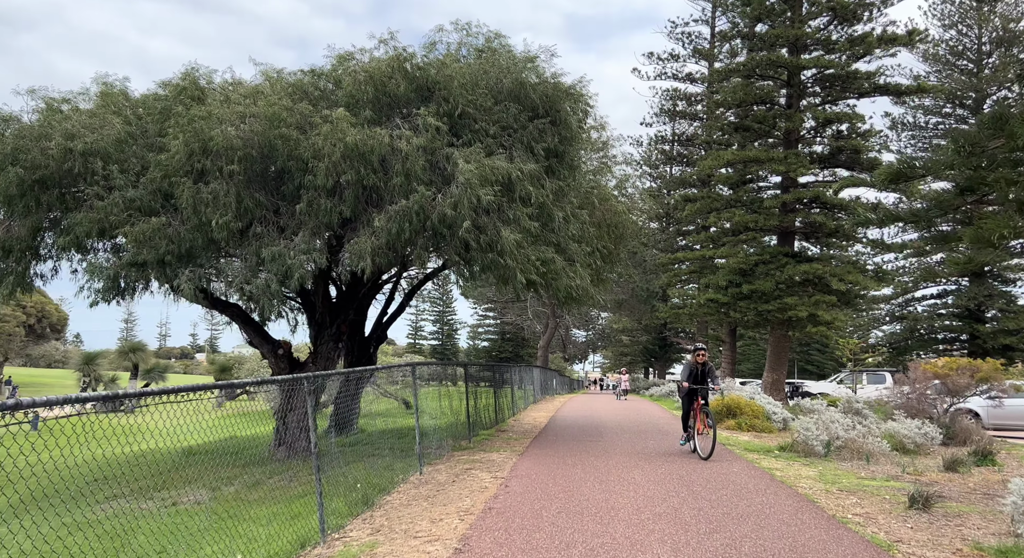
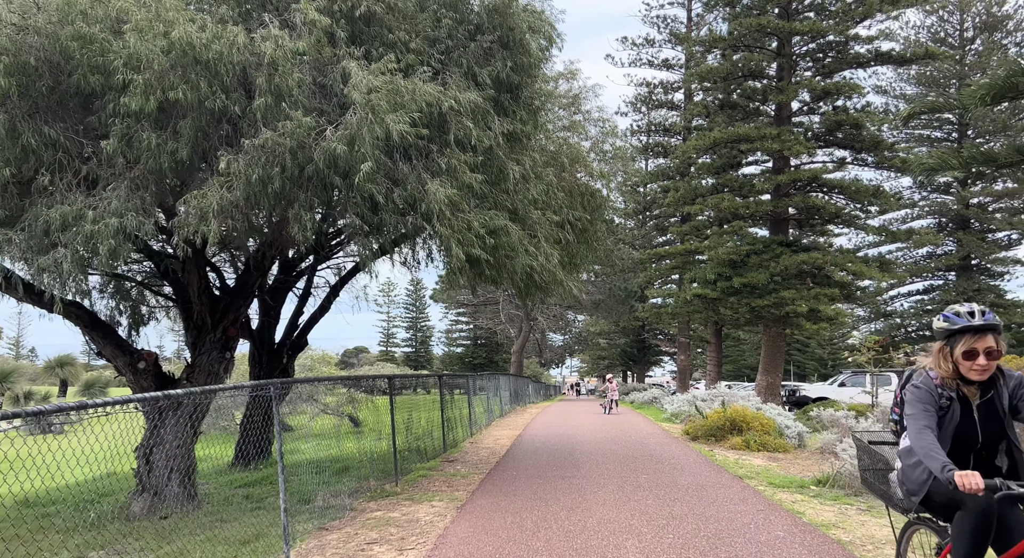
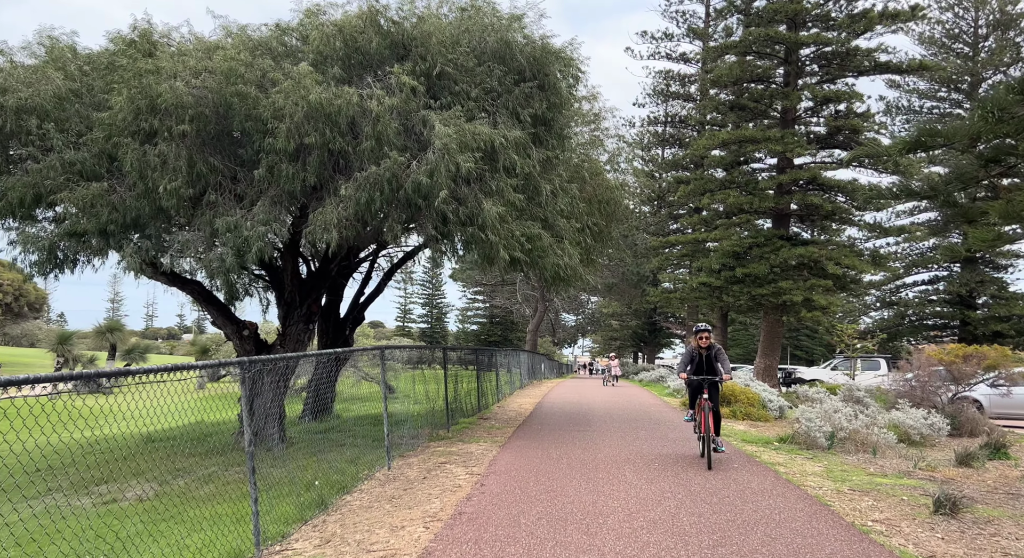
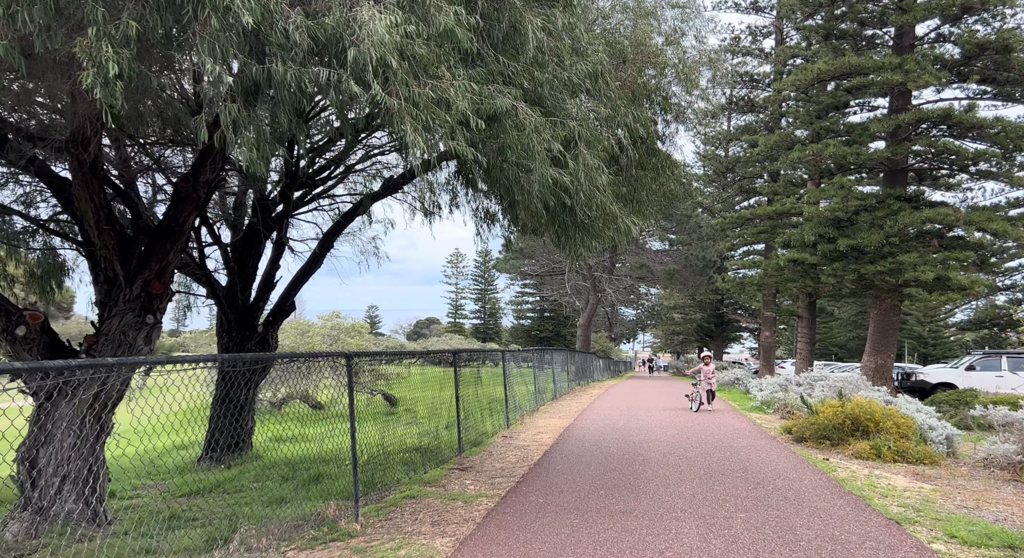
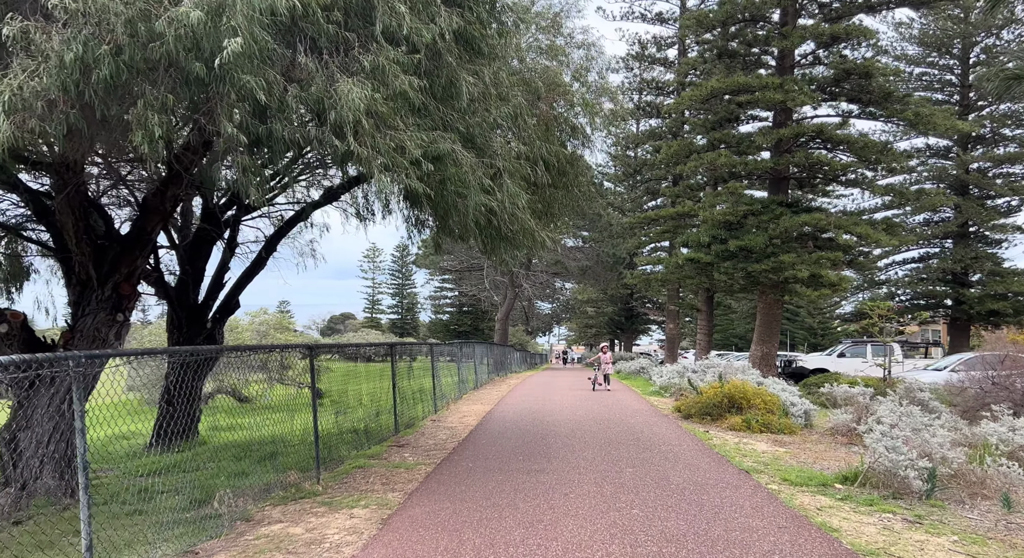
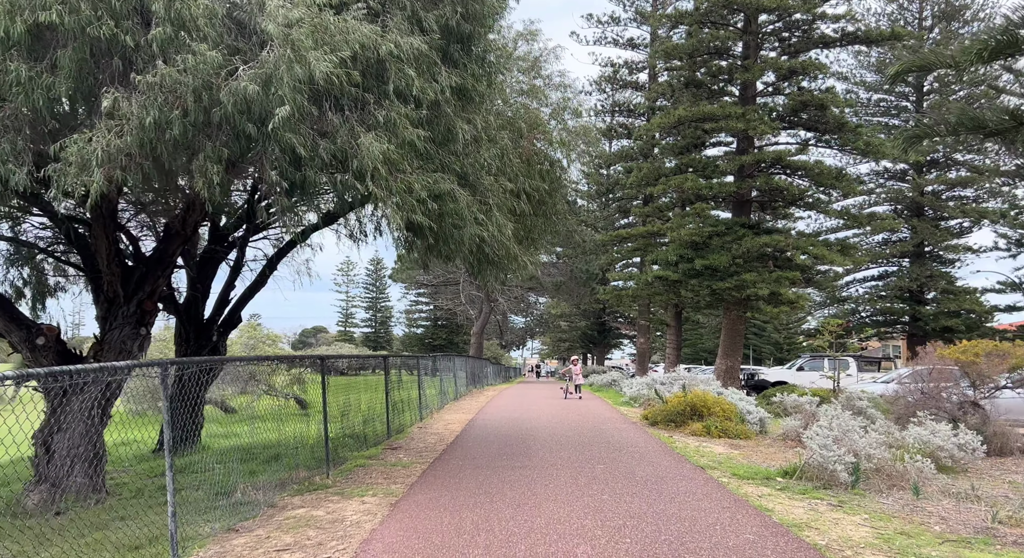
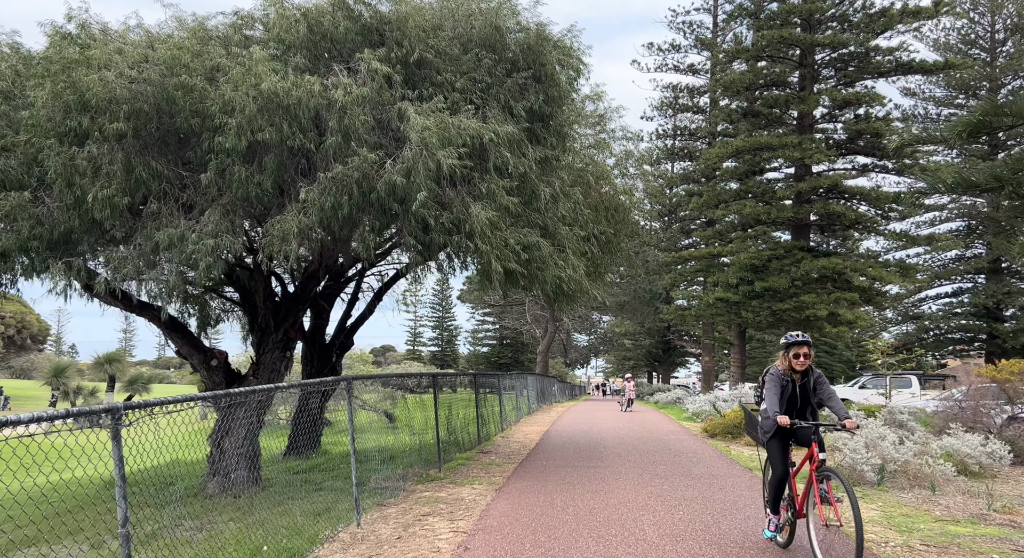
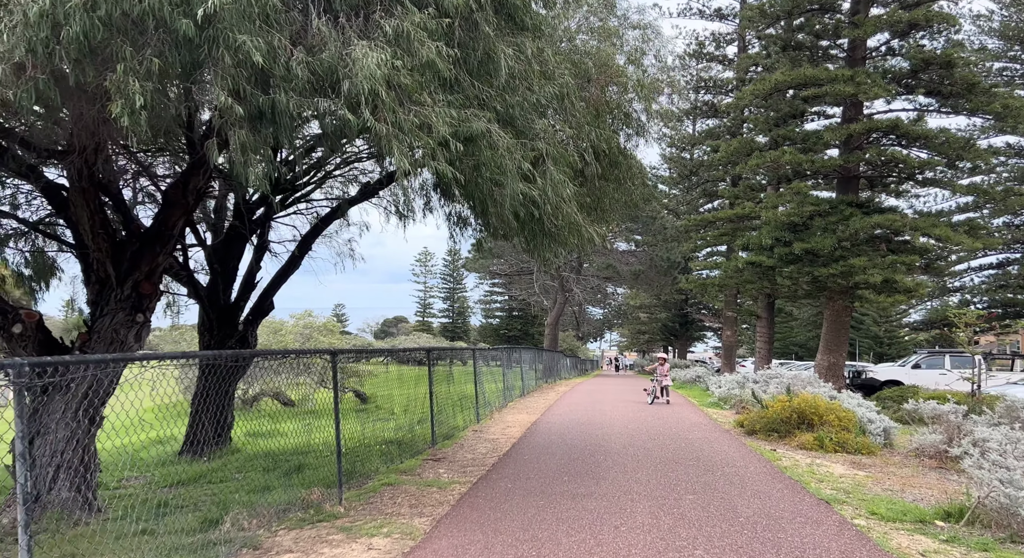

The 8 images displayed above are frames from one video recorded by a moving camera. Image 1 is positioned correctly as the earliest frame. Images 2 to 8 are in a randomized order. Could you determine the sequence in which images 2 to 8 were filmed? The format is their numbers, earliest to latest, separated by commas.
3, 7, 2, 6, 5, 8, 4
